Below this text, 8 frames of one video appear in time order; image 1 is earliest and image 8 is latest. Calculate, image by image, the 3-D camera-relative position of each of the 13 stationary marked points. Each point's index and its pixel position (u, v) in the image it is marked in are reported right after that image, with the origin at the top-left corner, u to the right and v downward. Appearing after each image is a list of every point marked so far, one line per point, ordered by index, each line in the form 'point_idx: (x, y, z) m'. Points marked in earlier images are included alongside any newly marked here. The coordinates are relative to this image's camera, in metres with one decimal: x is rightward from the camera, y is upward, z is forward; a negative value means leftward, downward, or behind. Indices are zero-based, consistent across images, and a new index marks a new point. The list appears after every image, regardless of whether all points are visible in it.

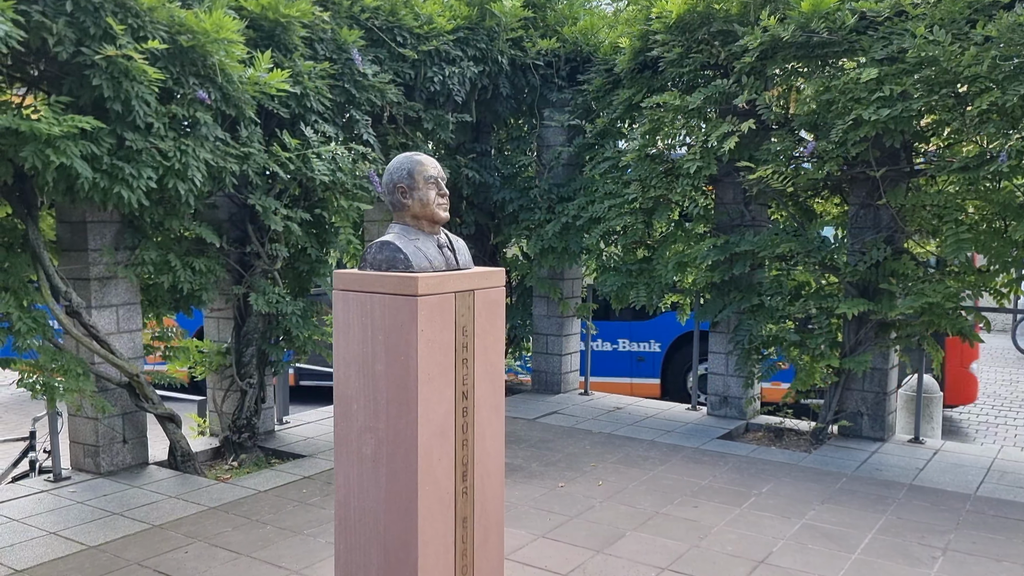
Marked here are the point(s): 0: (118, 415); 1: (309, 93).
0: (-2.4, -0.8, +5.2) m
1: (-1.3, +1.2, +5.5) m
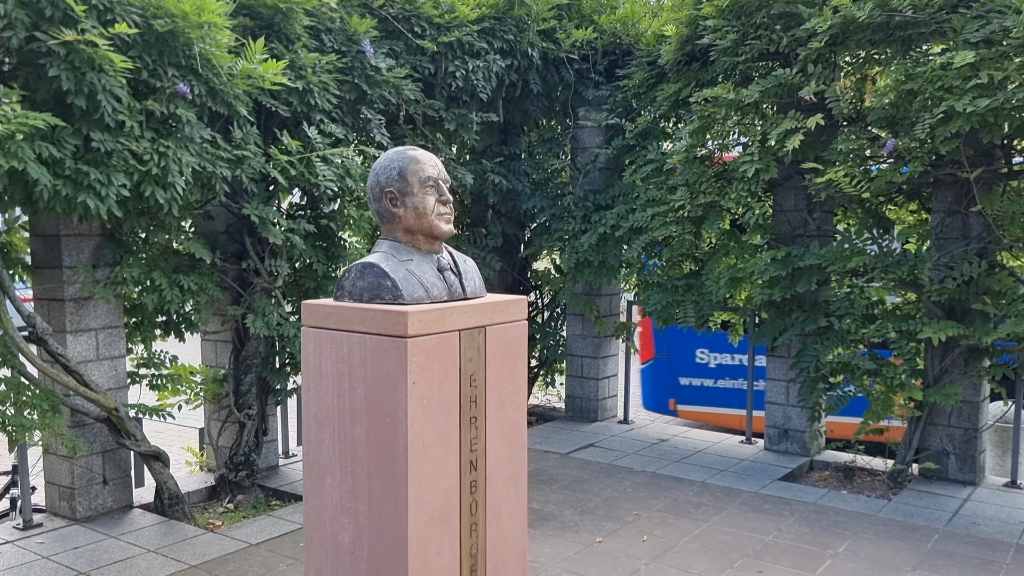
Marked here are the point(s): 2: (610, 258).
0: (-2.2, -0.9, +4.6) m
1: (-1.1, +1.1, +4.9) m
2: (+0.7, +0.2, +6.2) m
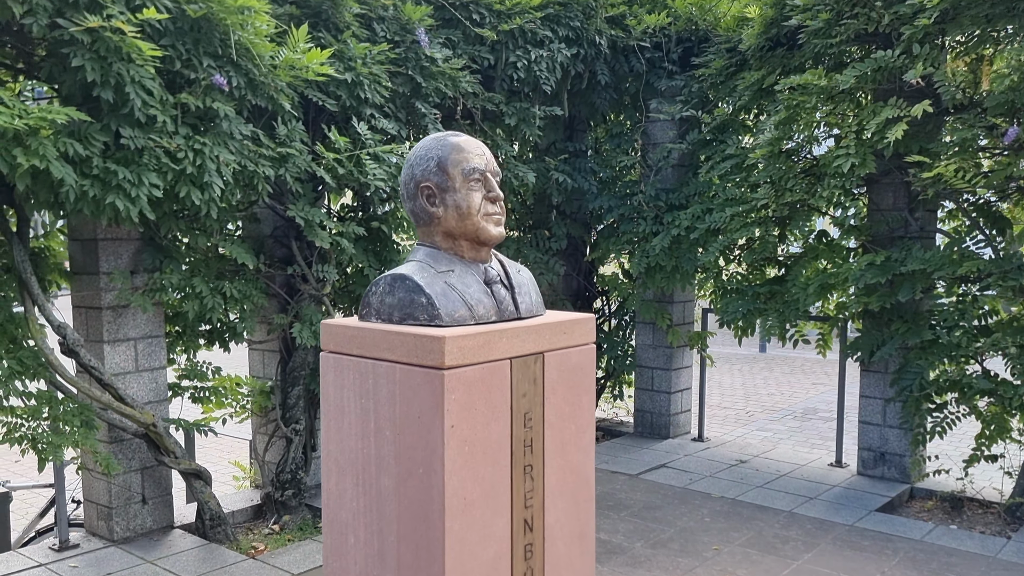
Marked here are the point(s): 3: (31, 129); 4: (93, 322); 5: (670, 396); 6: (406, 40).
0: (-1.9, -0.9, +4.3) m
1: (-0.8, +1.1, +4.5) m
2: (+1.1, +0.2, +5.7) m
3: (-1.8, +0.6, +3.2) m
4: (-2.0, -0.2, +4.3) m
5: (+1.2, -0.8, +6.3) m
6: (-0.6, +1.4, +4.9) m
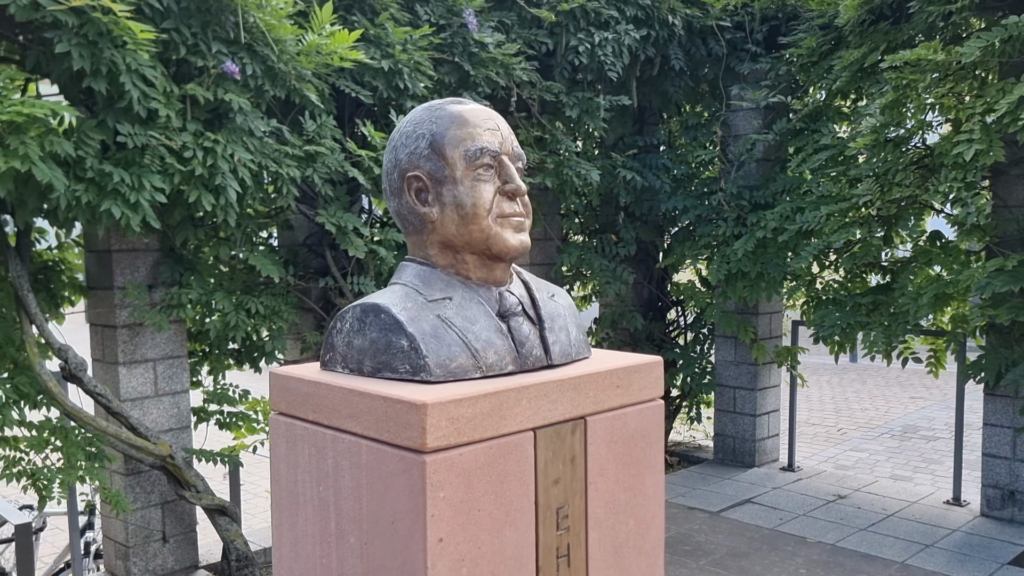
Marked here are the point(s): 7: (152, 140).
0: (-1.6, -1.0, +3.9) m
1: (-0.5, +1.0, +4.0) m
2: (+1.5, +0.1, +5.0) m
3: (-1.6, +0.5, +2.8) m
4: (-1.8, -0.2, +3.8) m
5: (+1.6, -0.9, +5.6) m
6: (-0.3, +1.3, +4.4) m
7: (-1.3, +0.5, +3.1) m
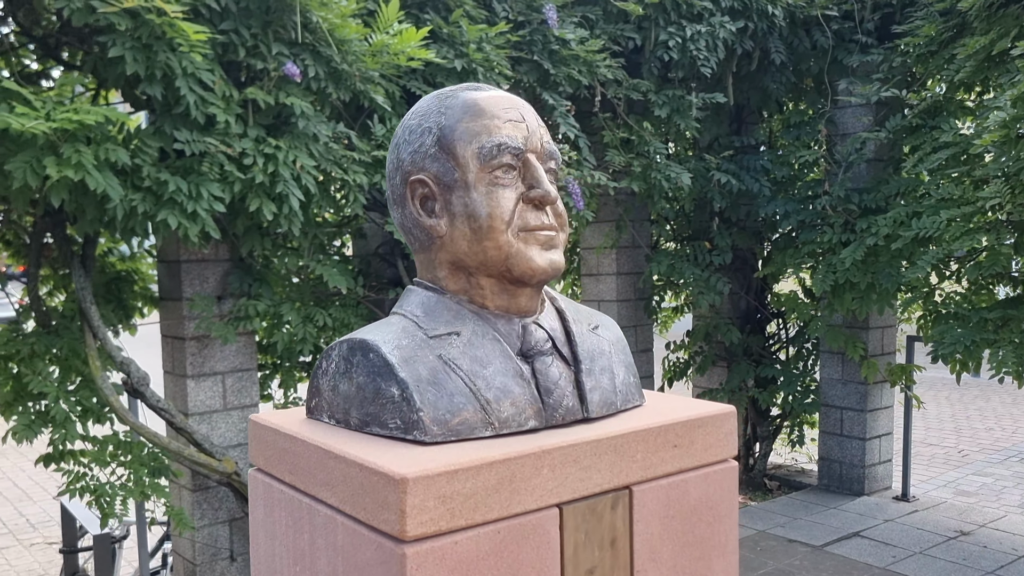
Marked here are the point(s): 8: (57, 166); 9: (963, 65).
0: (-1.3, -1.0, +3.8) m
1: (-0.2, +1.0, +3.8) m
2: (+1.9, 0.0, +4.5) m
3: (-1.4, +0.5, +2.7) m
4: (-1.5, -0.3, +3.8) m
5: (+2.1, -0.9, +5.1) m
6: (+0.1, +1.3, +4.2) m
7: (-1.0, +0.5, +3.0) m
8: (-1.4, +0.4, +2.7) m
9: (+2.2, +1.1, +4.2) m
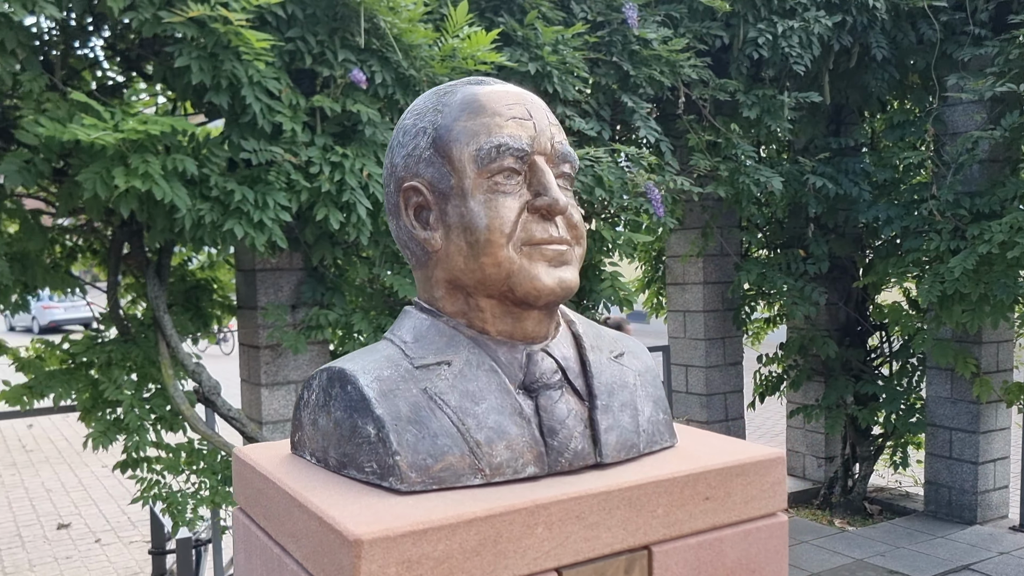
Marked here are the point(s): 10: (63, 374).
0: (-1.0, -1.1, +3.8) m
1: (+0.2, +0.9, +3.7) m
2: (+2.3, 0.0, +4.2) m
3: (-1.2, +0.5, +2.7) m
4: (-1.1, -0.3, +3.8) m
5: (+2.5, -1.0, +4.7) m
6: (+0.5, +1.2, +4.0) m
7: (-0.8, +0.5, +3.0) m
8: (-1.2, +0.3, +2.7) m
9: (+2.5, +1.0, +3.8) m
10: (-1.7, -0.3, +3.2) m
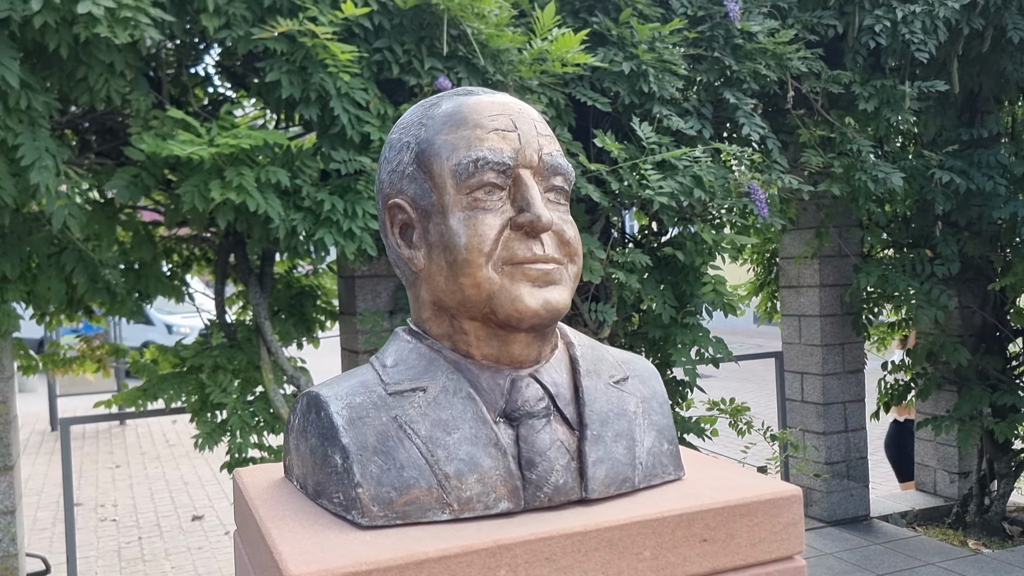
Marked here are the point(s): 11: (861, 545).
0: (-0.5, -1.1, +3.9) m
1: (+0.6, +0.9, +3.6) m
2: (+2.8, 0.0, +3.7) m
3: (-0.9, +0.4, +2.9) m
4: (-0.7, -0.4, +3.9) m
5: (+3.1, -1.0, +4.3) m
6: (+0.9, +1.2, +3.9) m
7: (-0.5, +0.4, +3.0) m
8: (-0.9, +0.3, +2.8) m
9: (+2.9, +1.0, +3.3) m
10: (-1.3, -0.3, +3.4) m
11: (+1.8, -1.4, +4.5) m
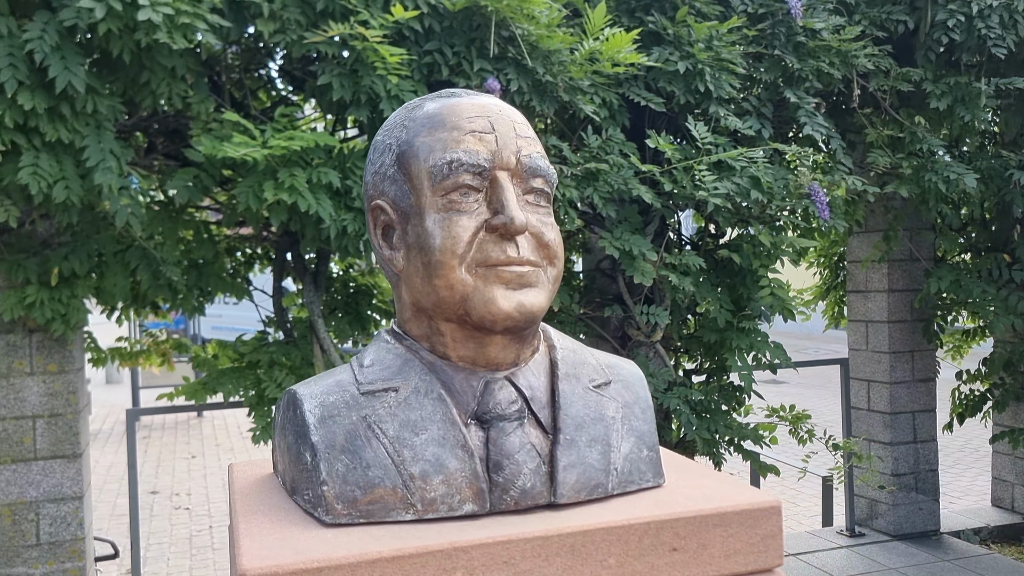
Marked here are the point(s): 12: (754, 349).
0: (-0.3, -1.1, +3.9) m
1: (+0.8, +0.9, +3.5) m
2: (+3.0, -0.1, +3.5) m
3: (-0.8, +0.4, +2.9) m
4: (-0.5, -0.4, +3.9) m
5: (+3.3, -1.0, +4.0) m
6: (+1.1, +1.2, +3.8) m
7: (-0.3, +0.4, +3.1) m
8: (-0.8, +0.3, +2.9) m
9: (+3.1, +1.0, +3.1) m
10: (-1.1, -0.3, +3.5) m
11: (+2.1, -1.4, +4.4) m
12: (+1.0, -0.3, +3.6) m
